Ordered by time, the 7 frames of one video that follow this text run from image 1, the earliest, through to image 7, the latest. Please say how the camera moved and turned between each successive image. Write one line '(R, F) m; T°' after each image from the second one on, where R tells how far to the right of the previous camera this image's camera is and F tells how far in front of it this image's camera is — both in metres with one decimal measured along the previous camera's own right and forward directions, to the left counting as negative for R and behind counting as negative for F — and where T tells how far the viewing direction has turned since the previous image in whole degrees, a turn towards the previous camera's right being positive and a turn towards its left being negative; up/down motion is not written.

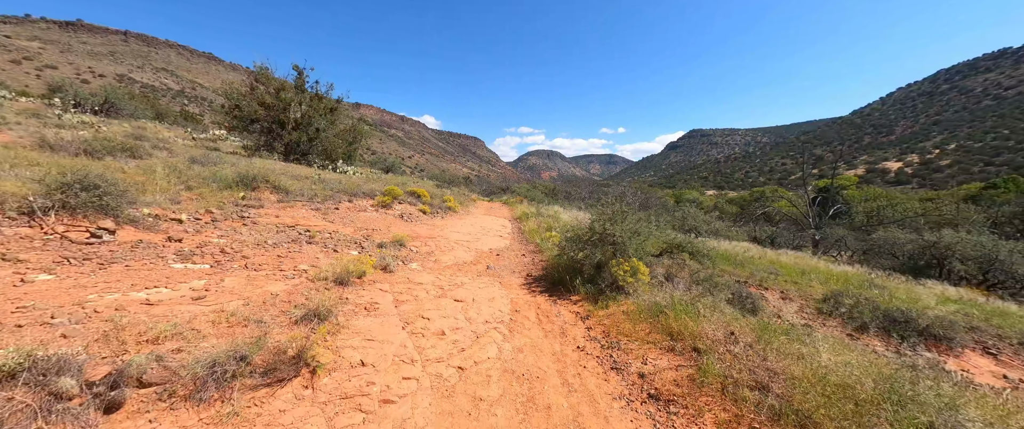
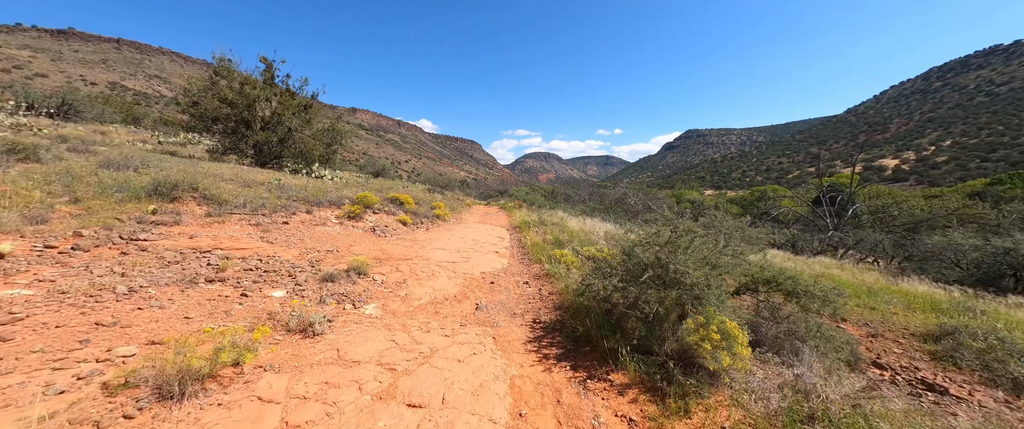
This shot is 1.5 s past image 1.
(0.0, +1.9) m; 0°
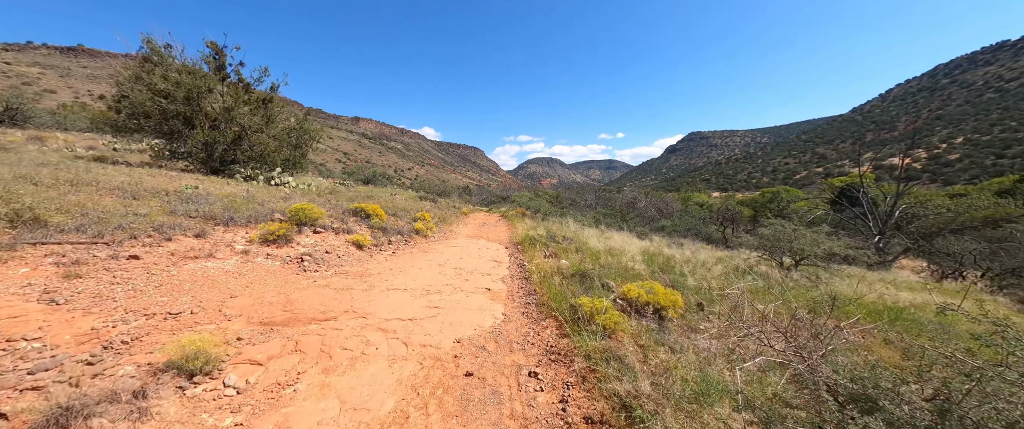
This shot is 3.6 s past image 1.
(+0.1, +2.8) m; -1°
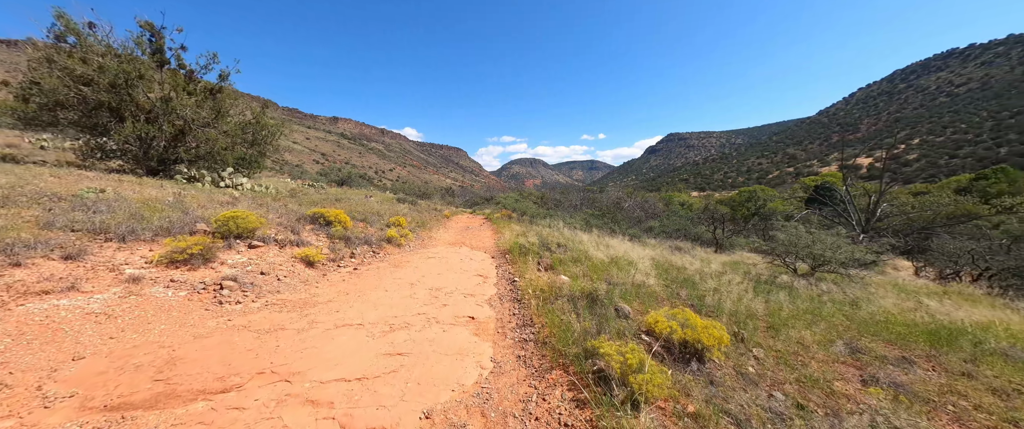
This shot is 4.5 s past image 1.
(-0.1, +1.2) m; +3°
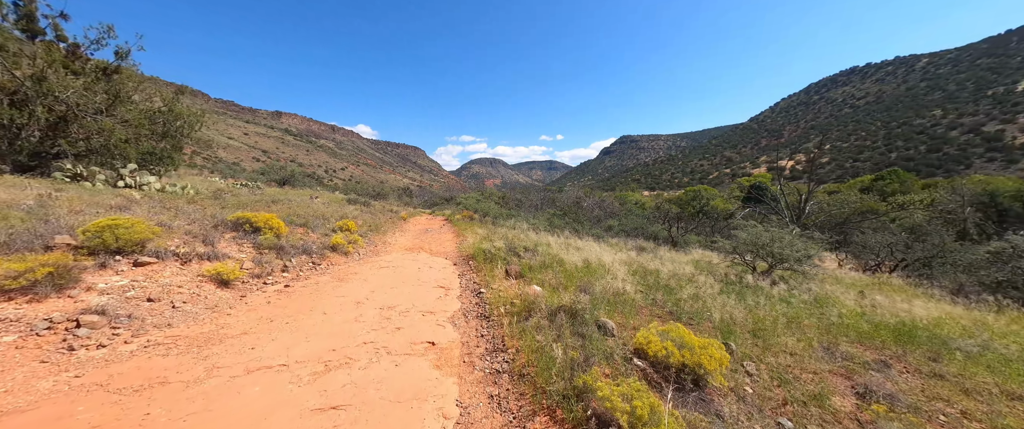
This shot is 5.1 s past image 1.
(-0.1, +0.6) m; +7°
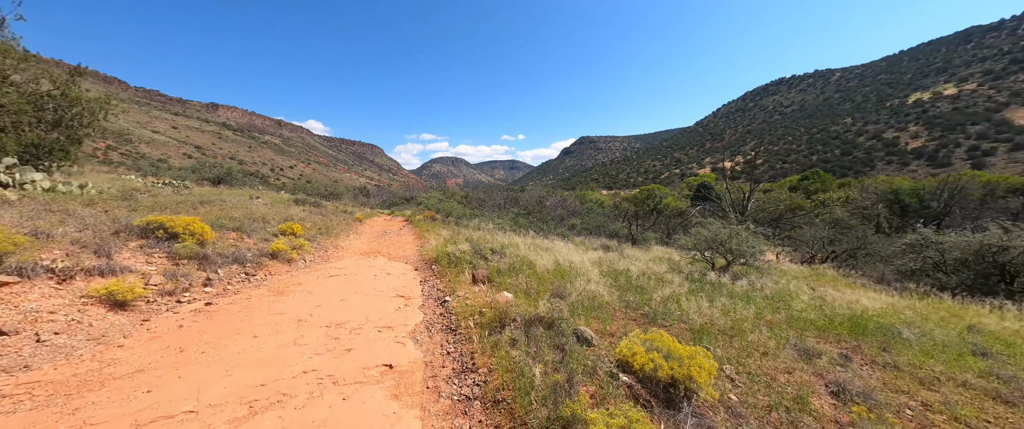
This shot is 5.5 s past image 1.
(-0.1, +0.4) m; +7°
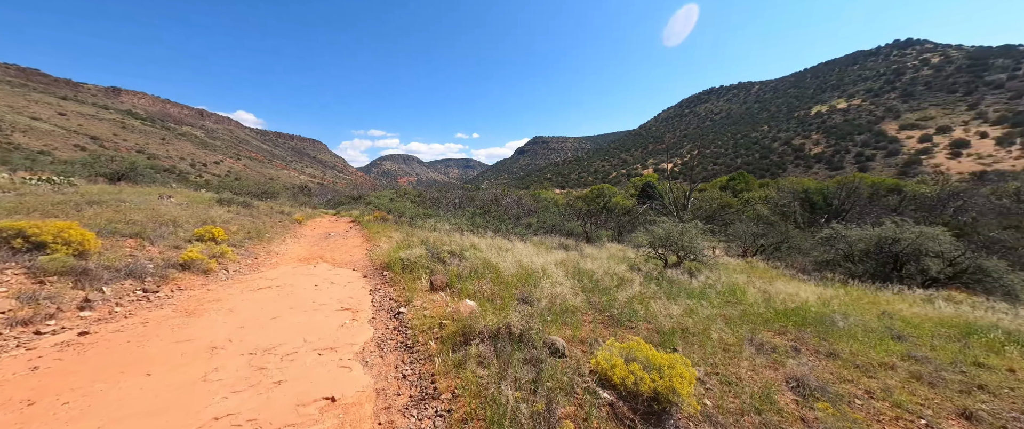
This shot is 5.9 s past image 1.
(-0.1, +0.3) m; +8°
